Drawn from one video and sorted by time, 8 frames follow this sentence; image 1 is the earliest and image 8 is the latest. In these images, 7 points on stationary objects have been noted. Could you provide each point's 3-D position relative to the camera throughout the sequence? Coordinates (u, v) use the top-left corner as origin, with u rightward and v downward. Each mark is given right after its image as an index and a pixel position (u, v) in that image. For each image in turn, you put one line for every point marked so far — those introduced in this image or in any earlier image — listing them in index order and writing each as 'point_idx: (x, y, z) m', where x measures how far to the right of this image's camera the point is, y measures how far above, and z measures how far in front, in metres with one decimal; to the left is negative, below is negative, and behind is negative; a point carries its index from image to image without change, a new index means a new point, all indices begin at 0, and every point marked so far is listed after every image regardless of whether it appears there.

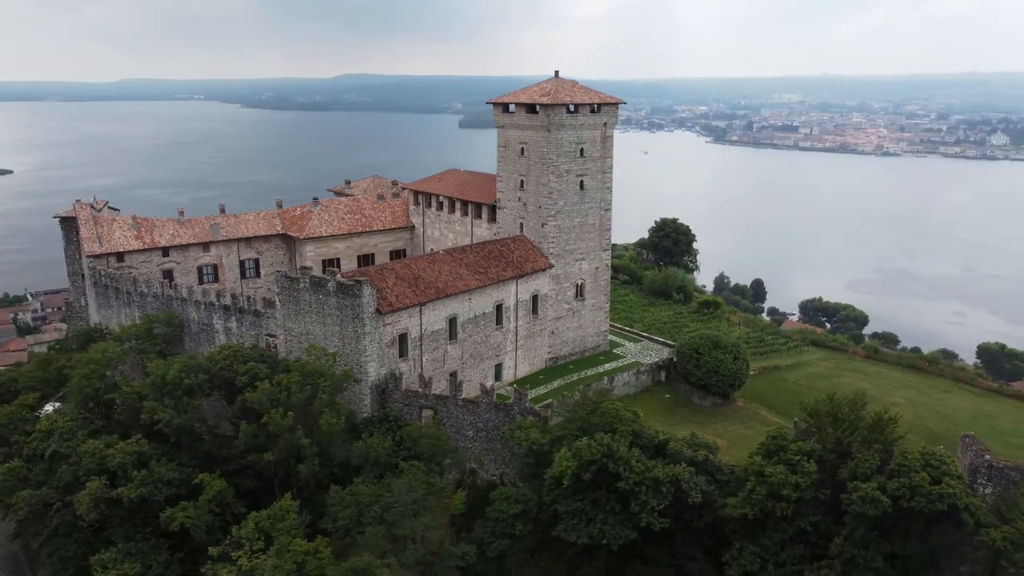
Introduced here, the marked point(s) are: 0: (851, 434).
0: (+7.7, -3.3, +18.1) m
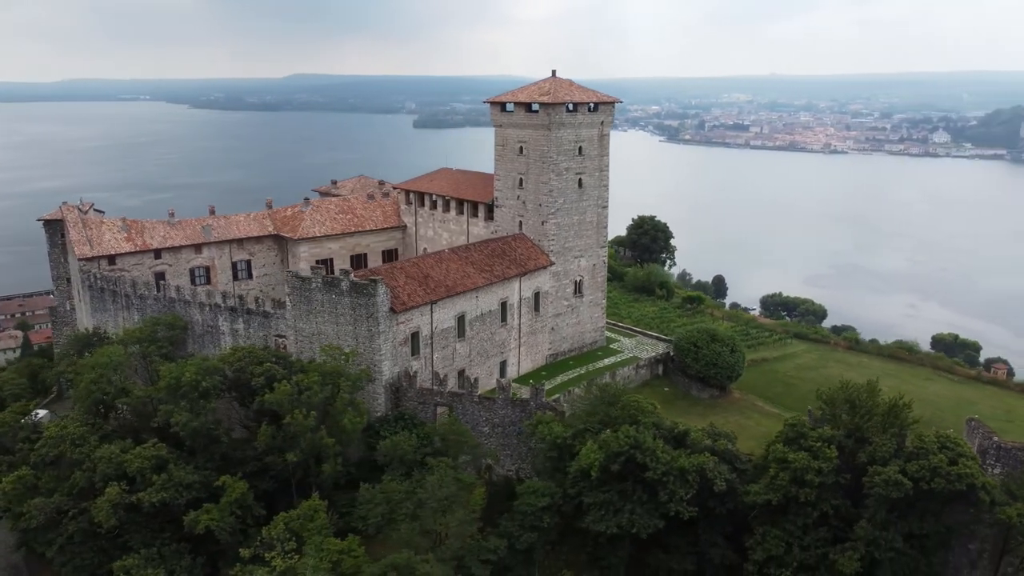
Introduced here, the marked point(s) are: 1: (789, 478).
0: (+8.4, -3.1, +18.8) m
1: (+6.3, -4.3, +18.3) m
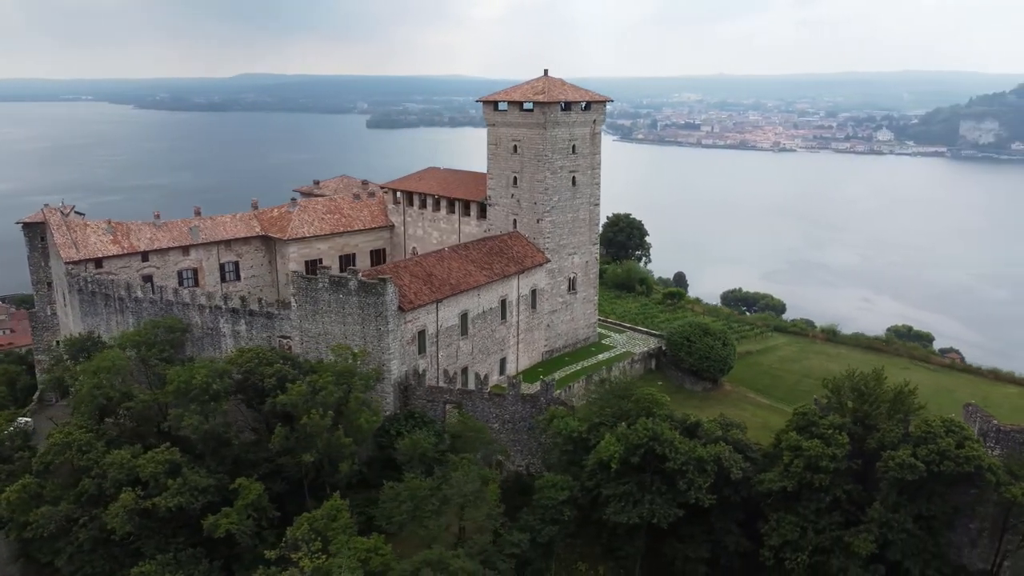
0: (+8.8, -2.9, +19.5) m
1: (+6.8, -4.1, +18.8) m
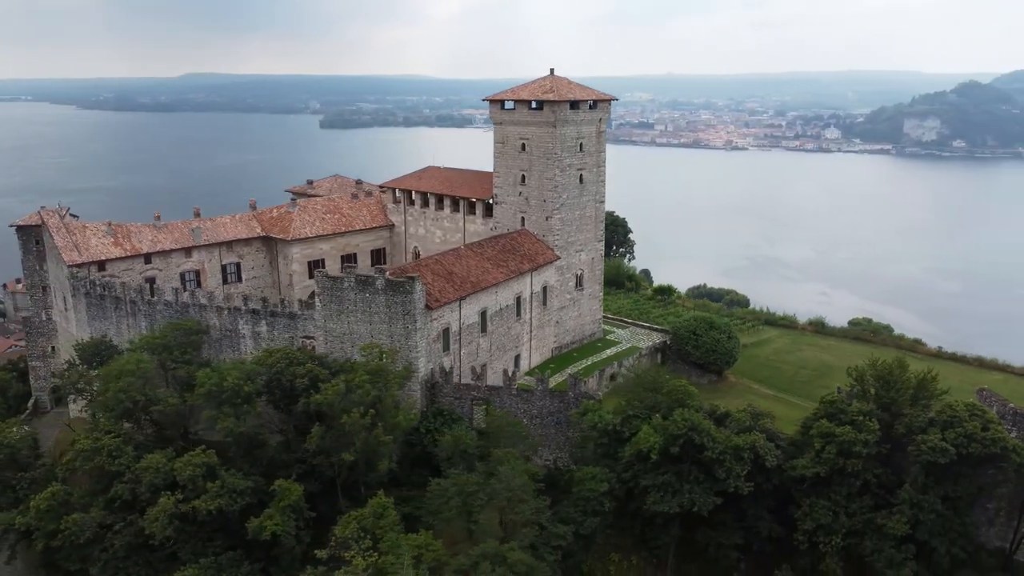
0: (+9.8, -2.6, +20.3) m
1: (+7.8, -3.9, +19.5) m
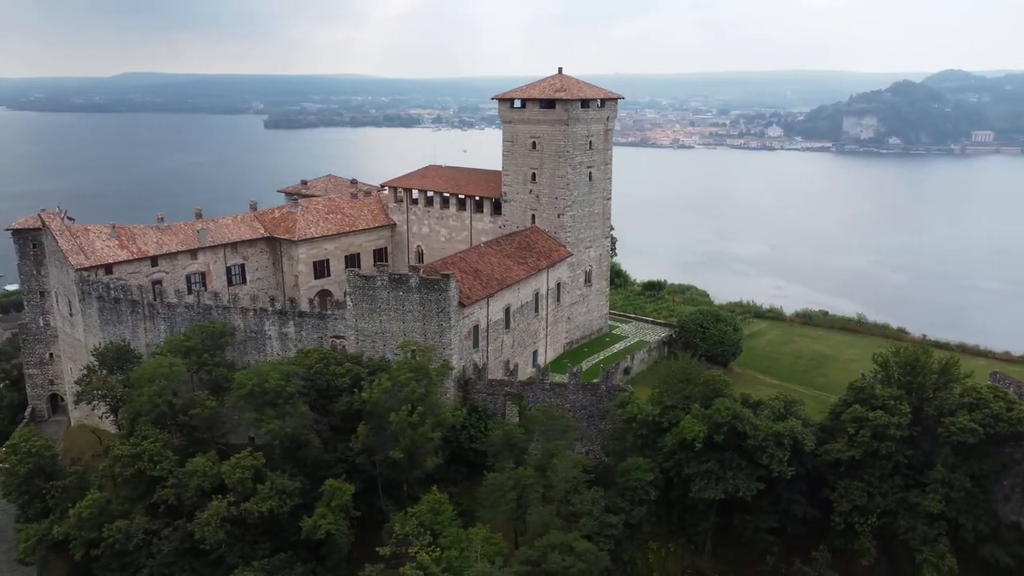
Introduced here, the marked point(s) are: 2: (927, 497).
0: (+10.9, -2.3, +21.2) m
1: (+9.0, -3.7, +20.3) m
2: (+10.1, -5.1, +19.6) m
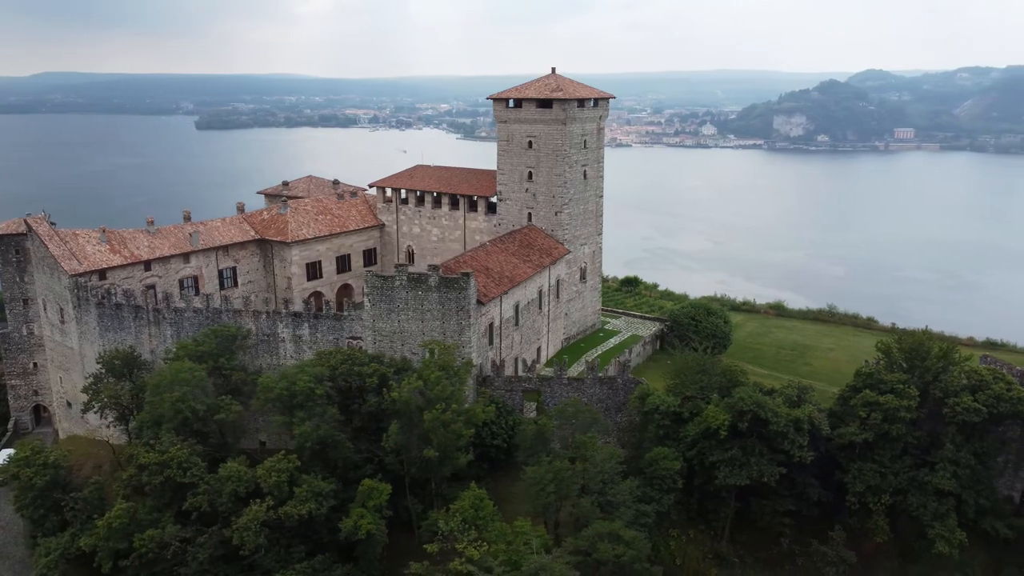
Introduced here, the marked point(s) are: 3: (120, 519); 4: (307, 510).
0: (+11.5, -2.1, +22.3) m
1: (+9.8, -3.4, +21.3) m
2: (+10.9, -4.8, +20.7) m
3: (-9.2, -5.4, +19.0) m
4: (-4.7, -5.1, +18.6) m
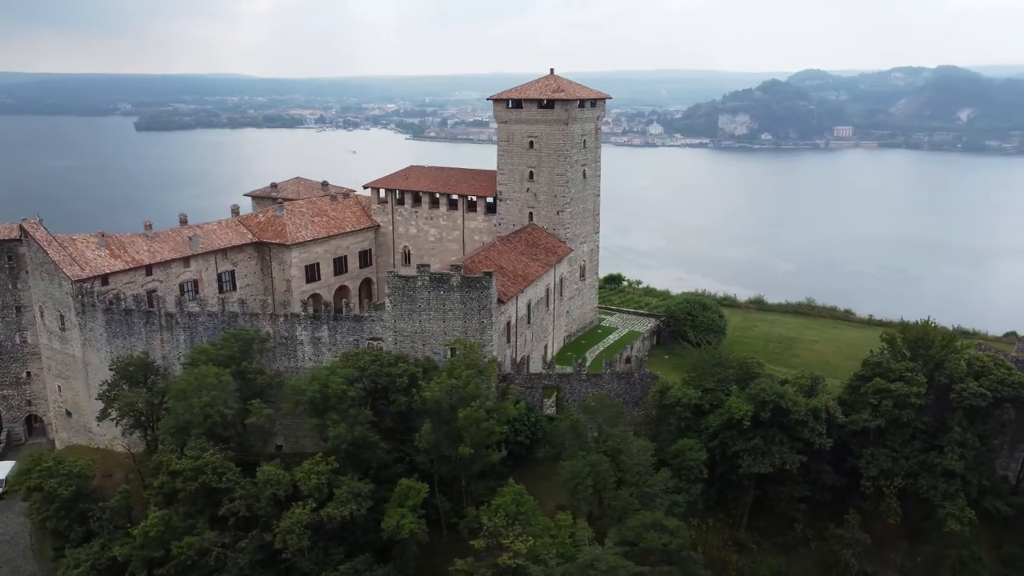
0: (+12.1, -1.8, +23.4) m
1: (+10.5, -3.2, +22.2) m
2: (+11.7, -4.6, +21.7) m
3: (-8.3, -5.5, +18.7) m
4: (-3.7, -5.1, +18.6) m
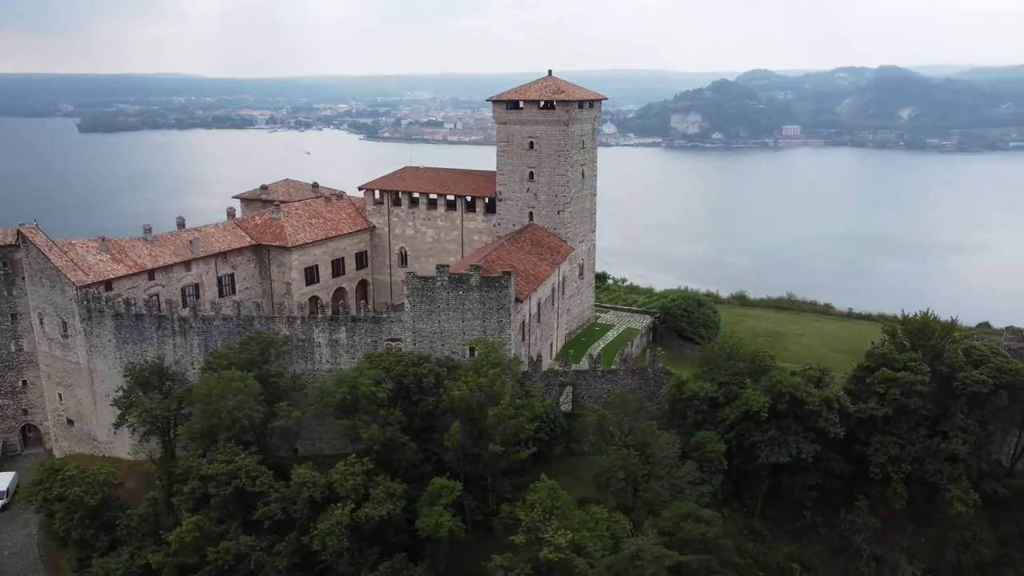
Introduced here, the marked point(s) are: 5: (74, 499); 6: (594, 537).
0: (+12.7, -1.6, +24.4) m
1: (+11.1, -3.0, +23.1) m
2: (+12.4, -4.4, +22.7) m
3: (-7.4, -5.6, +18.6) m
4: (-2.9, -5.2, +18.7) m
5: (-10.7, -5.2, +19.7) m
6: (+1.8, -5.5, +18.2) m
